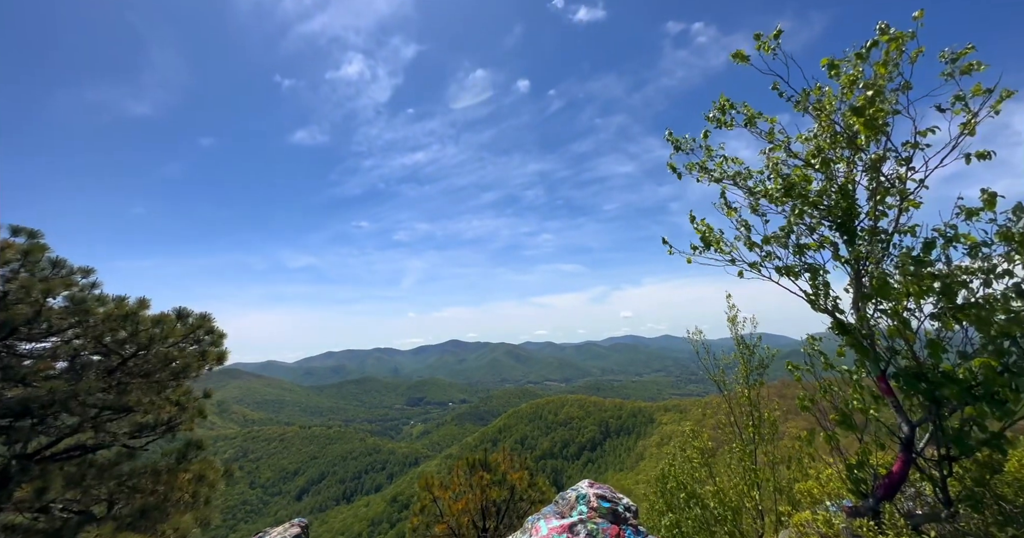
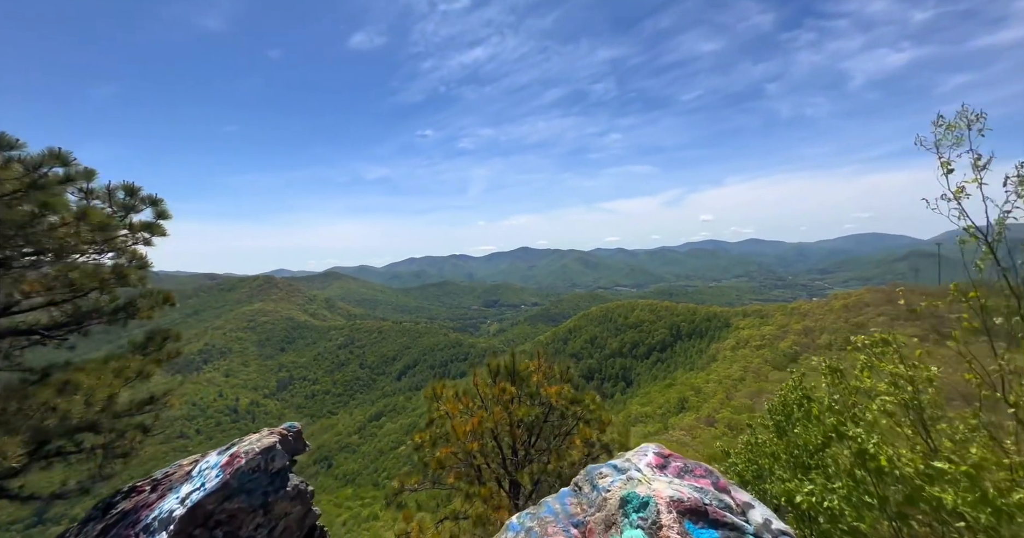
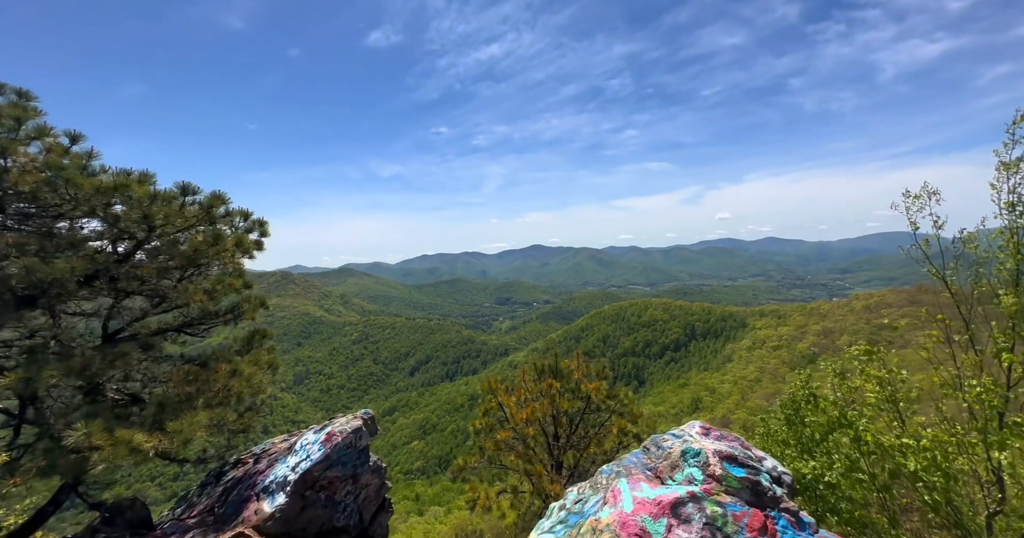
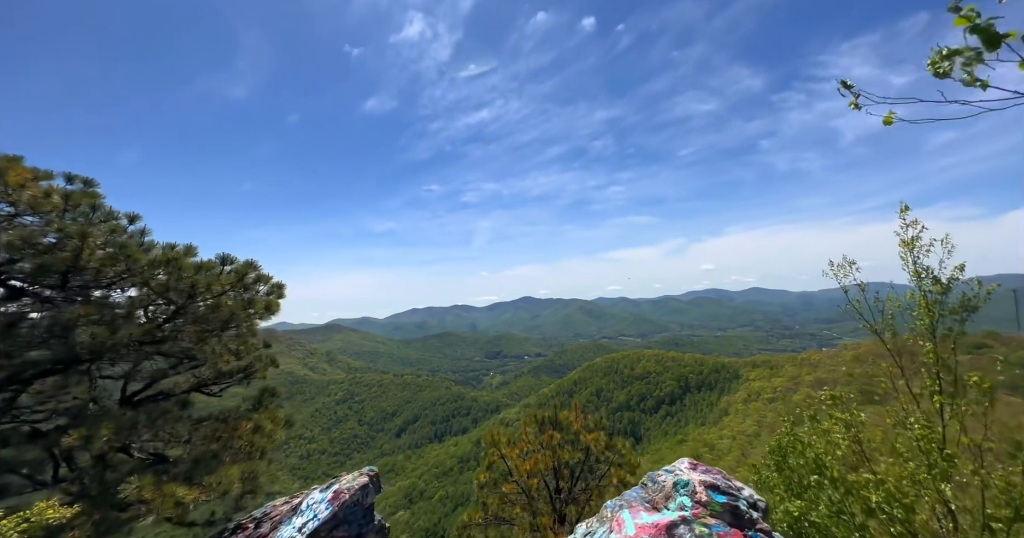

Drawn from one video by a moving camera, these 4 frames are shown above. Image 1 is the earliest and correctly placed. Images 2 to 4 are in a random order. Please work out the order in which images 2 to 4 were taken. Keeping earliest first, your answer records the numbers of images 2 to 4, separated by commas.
4, 3, 2
